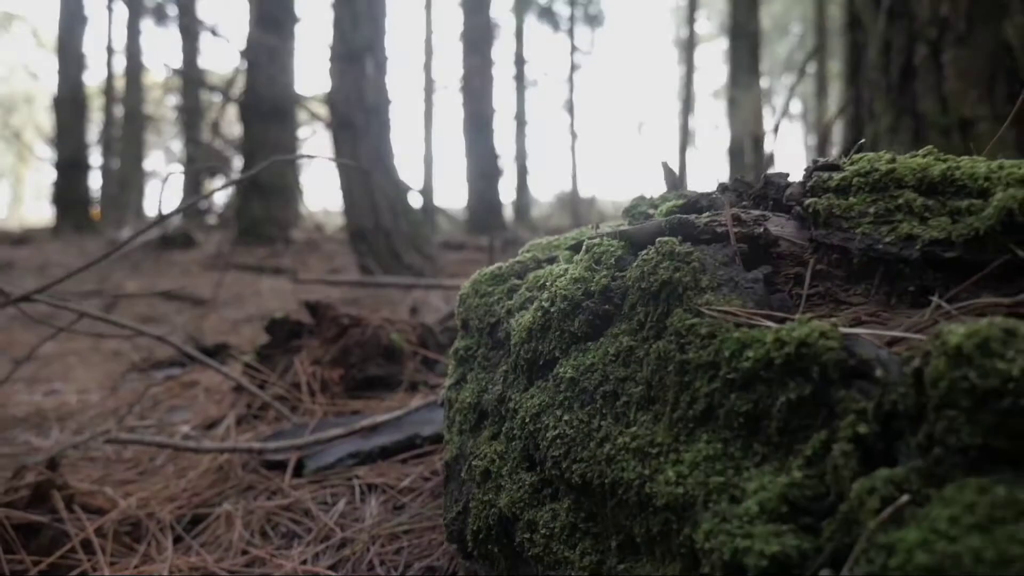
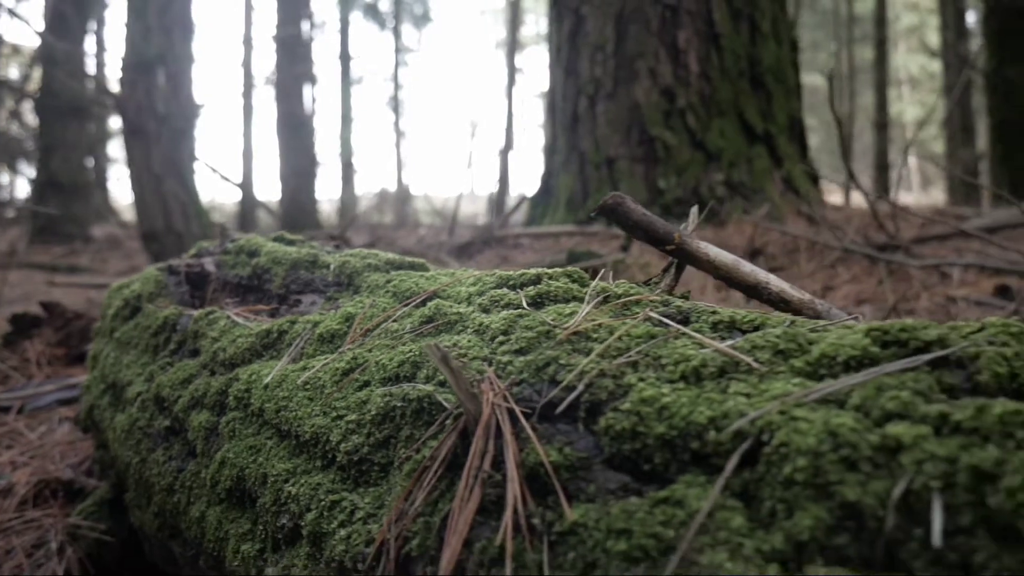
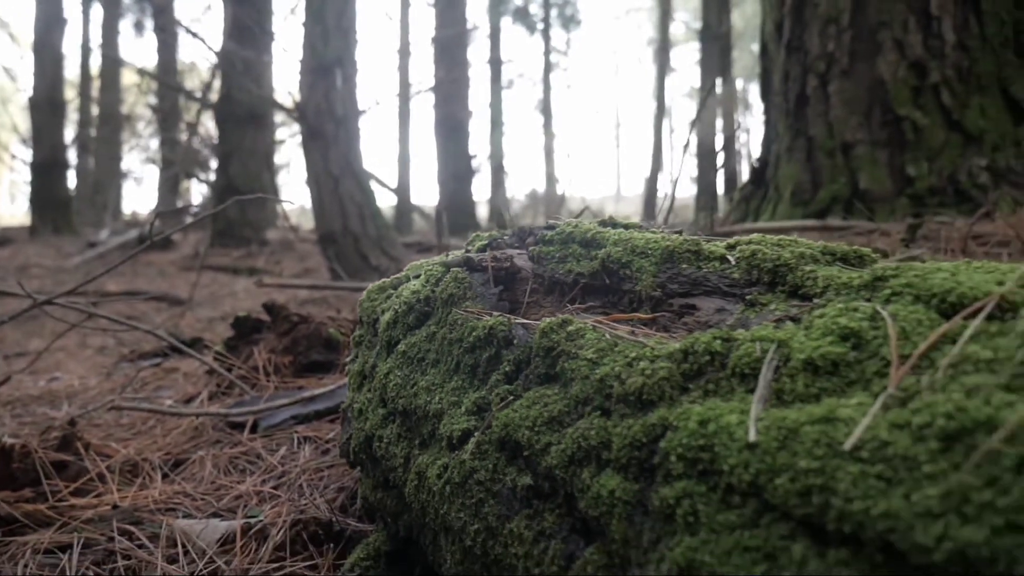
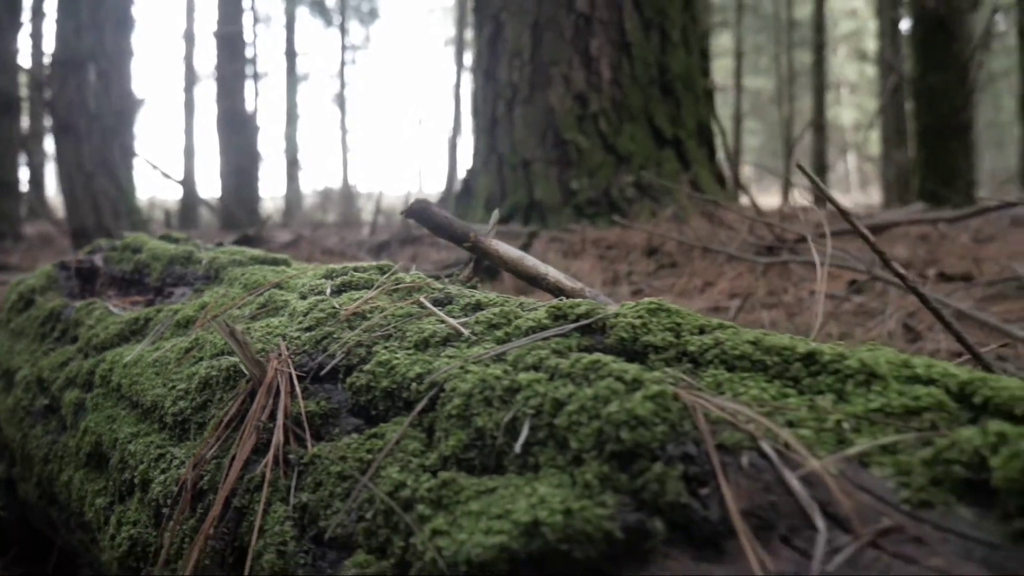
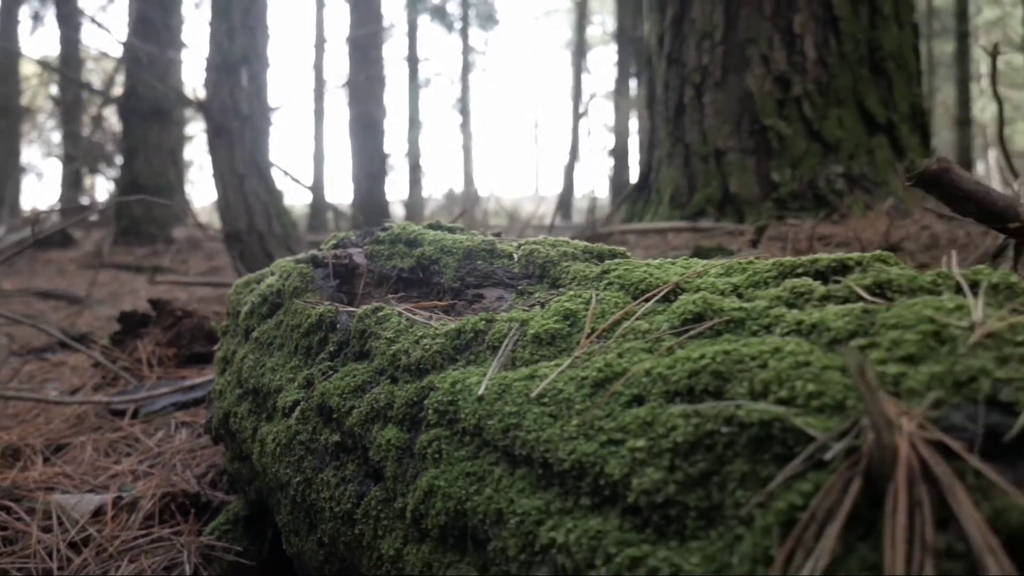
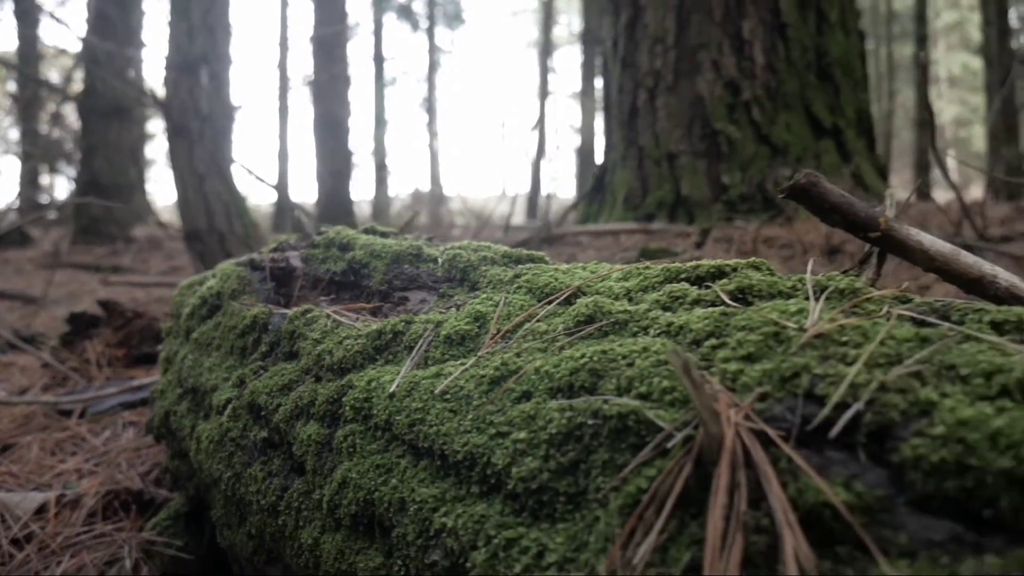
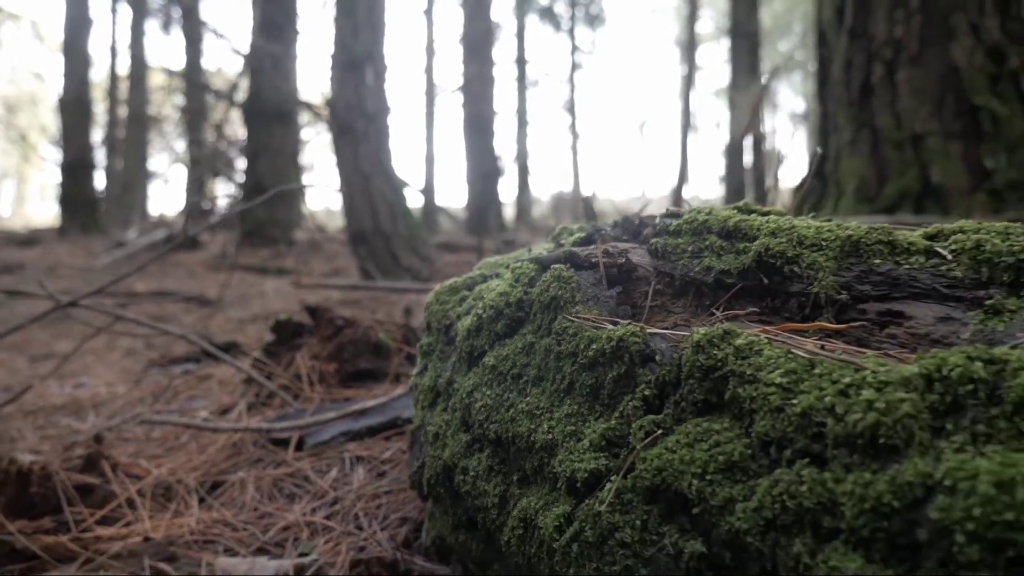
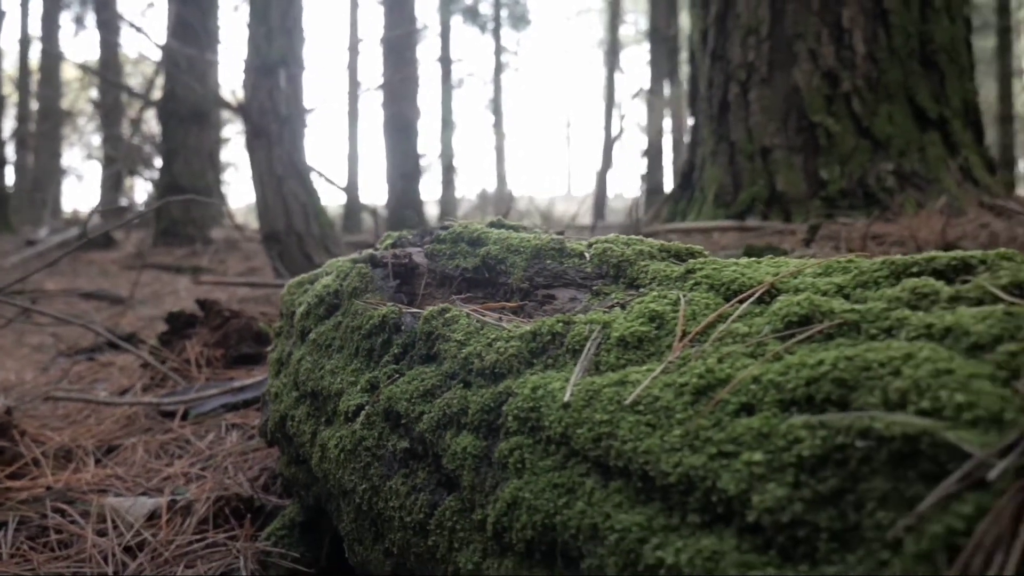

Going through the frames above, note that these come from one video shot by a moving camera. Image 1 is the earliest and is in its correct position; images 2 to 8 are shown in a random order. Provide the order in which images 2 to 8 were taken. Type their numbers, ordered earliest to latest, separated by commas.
7, 3, 8, 5, 6, 2, 4
